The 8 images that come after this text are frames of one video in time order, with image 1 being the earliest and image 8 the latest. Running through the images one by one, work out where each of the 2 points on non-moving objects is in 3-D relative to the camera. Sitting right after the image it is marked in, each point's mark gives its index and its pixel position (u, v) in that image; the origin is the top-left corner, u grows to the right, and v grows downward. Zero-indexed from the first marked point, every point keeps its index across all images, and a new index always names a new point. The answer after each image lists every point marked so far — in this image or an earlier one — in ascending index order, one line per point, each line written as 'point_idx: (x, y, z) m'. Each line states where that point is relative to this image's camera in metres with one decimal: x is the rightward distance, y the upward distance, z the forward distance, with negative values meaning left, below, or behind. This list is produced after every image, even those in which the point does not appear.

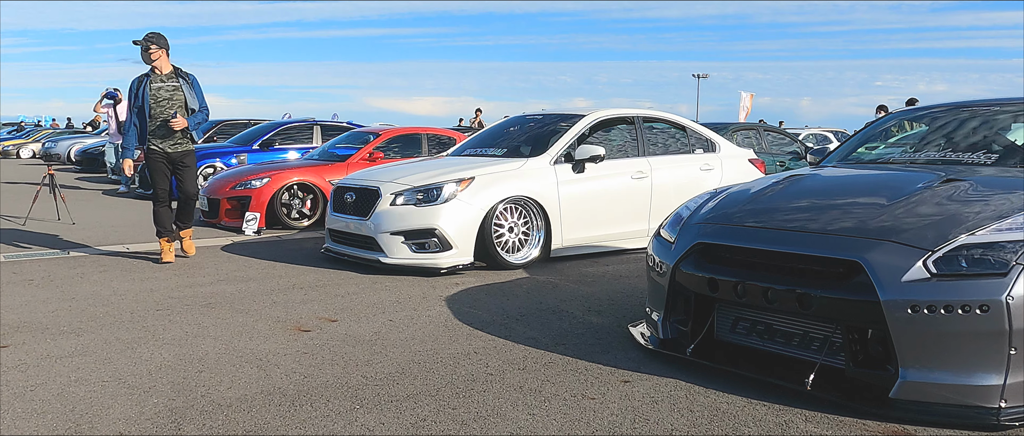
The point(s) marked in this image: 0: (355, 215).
0: (-1.4, 0.0, +6.5) m
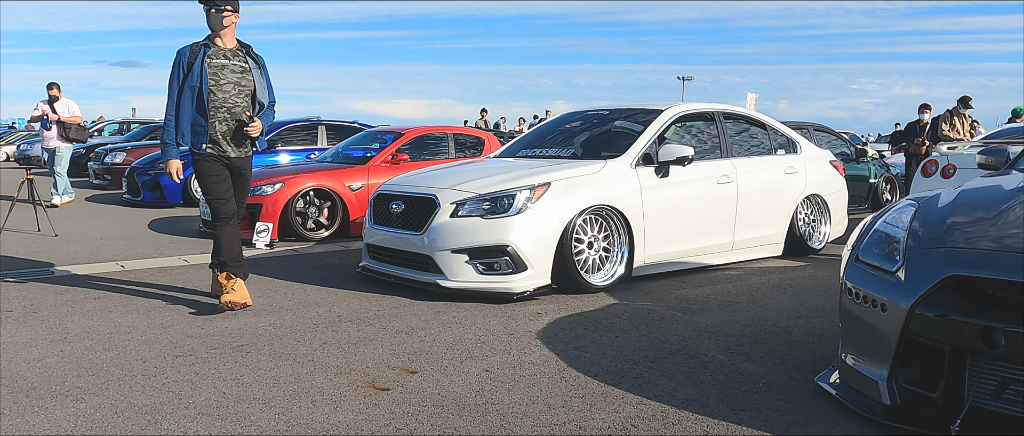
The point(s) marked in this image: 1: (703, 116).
0: (-0.8, -0.1, +5.4) m
1: (+1.7, +0.9, +6.6) m
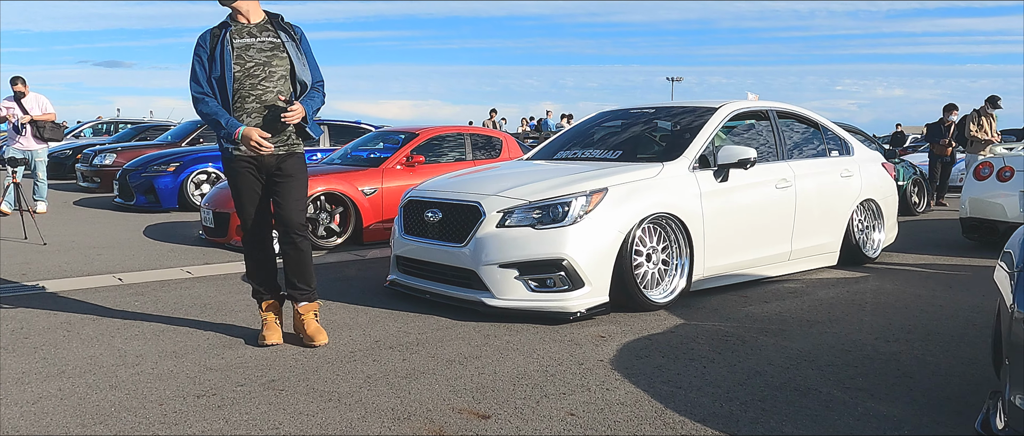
0: (-0.5, -0.1, +4.9) m
1: (+2.0, +0.9, +6.1) m
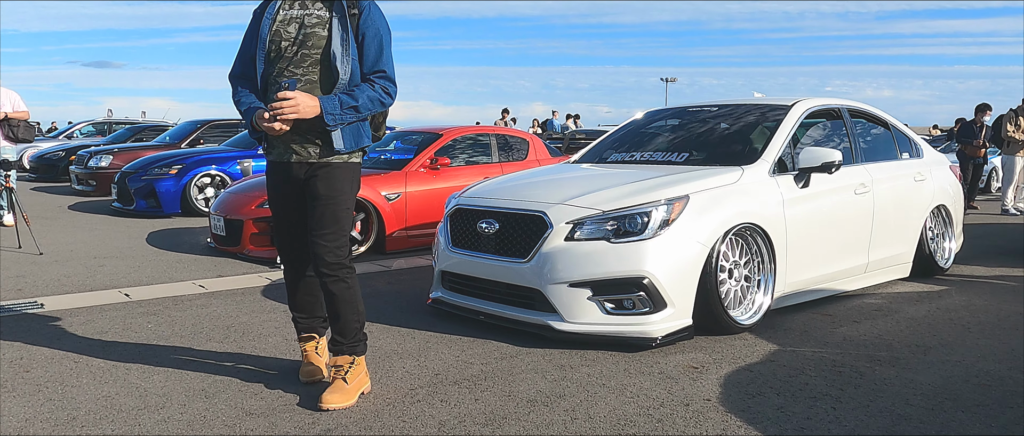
0: (-0.1, -0.2, +4.3) m
1: (+2.4, +0.8, +5.6) m
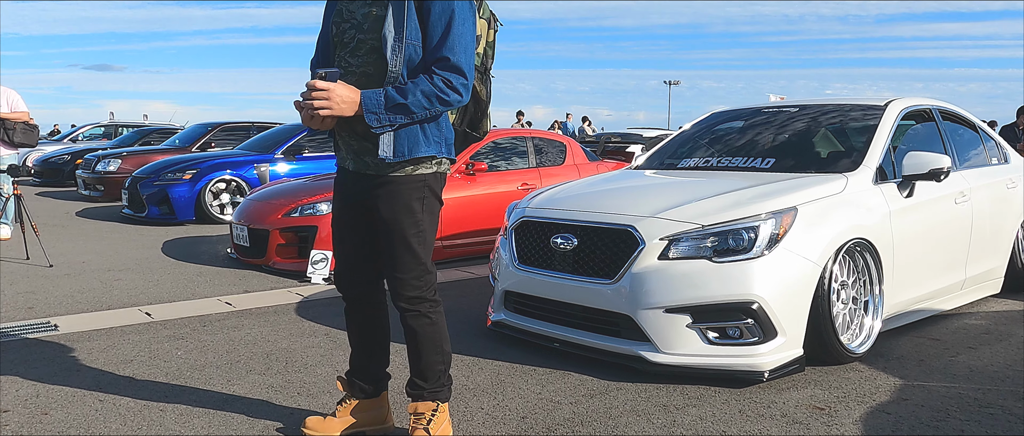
0: (+0.3, -0.3, +3.8) m
1: (+2.8, +0.7, +5.1) m
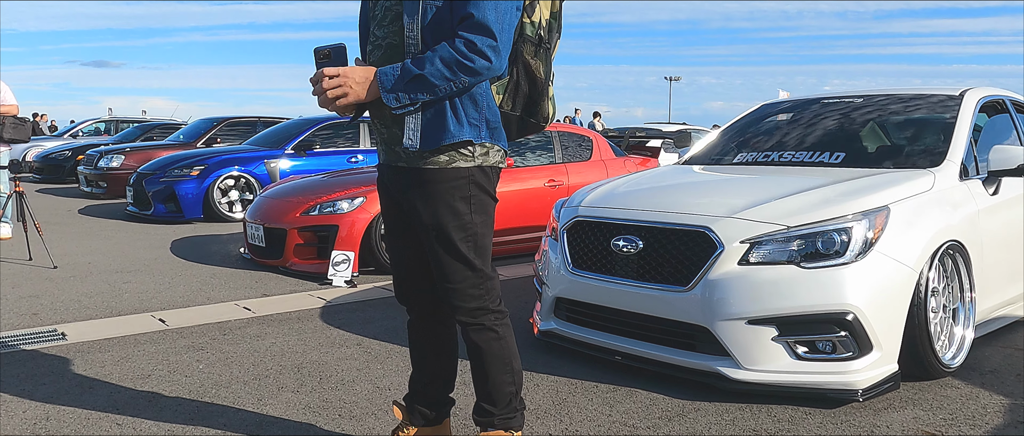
0: (+0.6, -0.3, +3.4) m
1: (+3.0, +0.7, +4.7) m
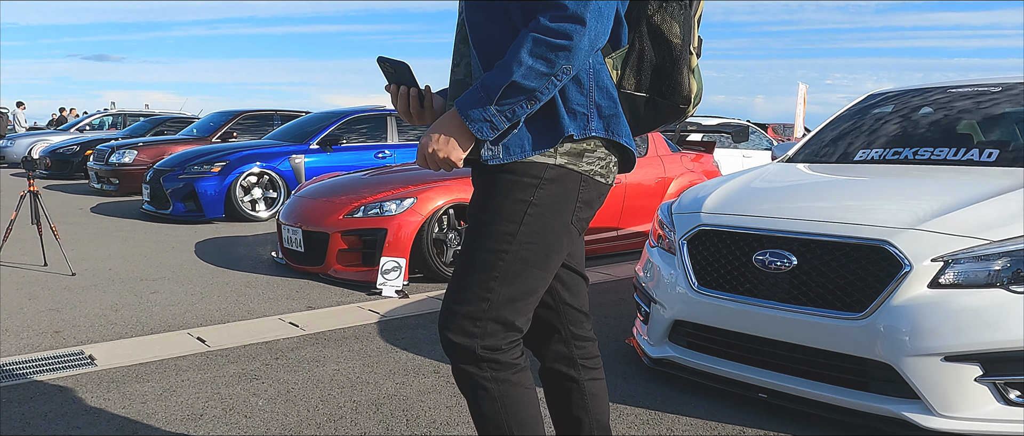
0: (+1.1, -0.3, +2.9) m
1: (+3.5, +0.7, +4.1) m
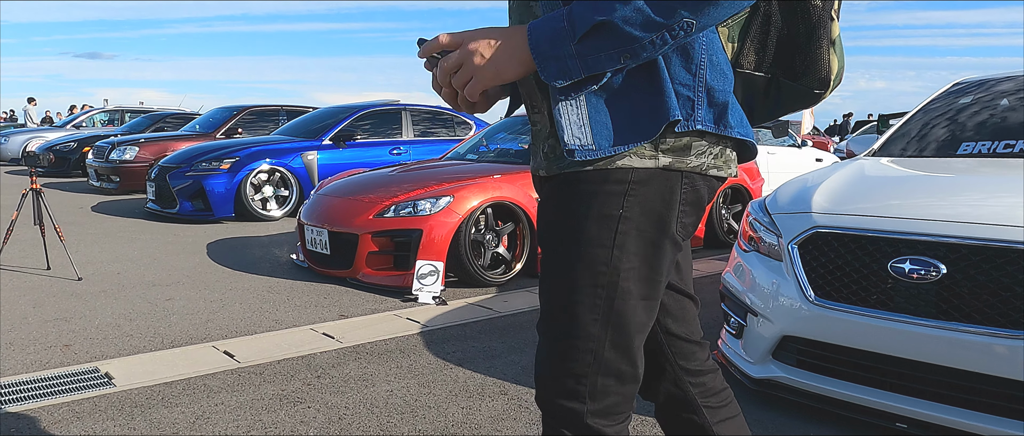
0: (+1.4, -0.3, +2.4) m
1: (+3.9, +0.7, +3.7) m
